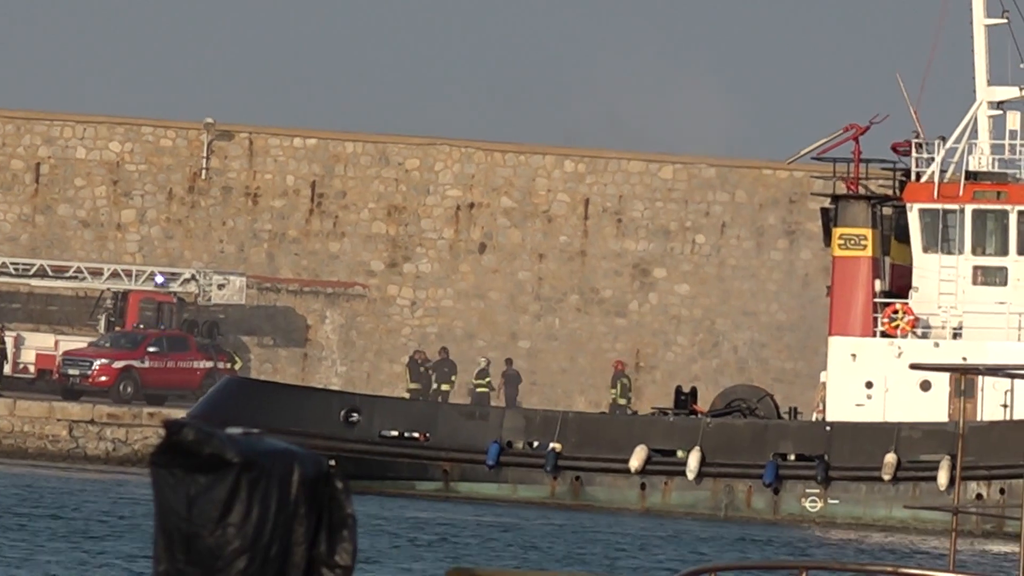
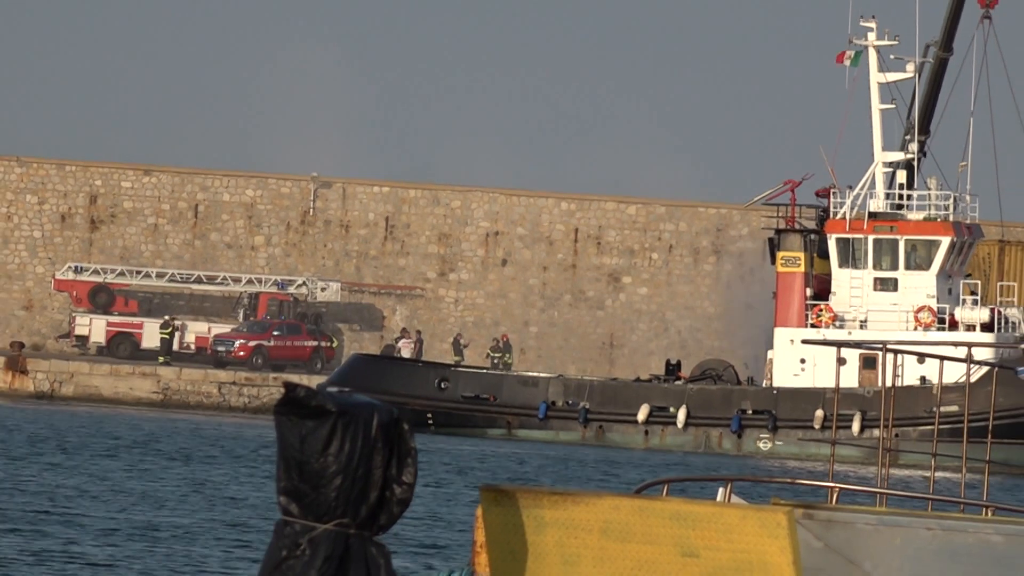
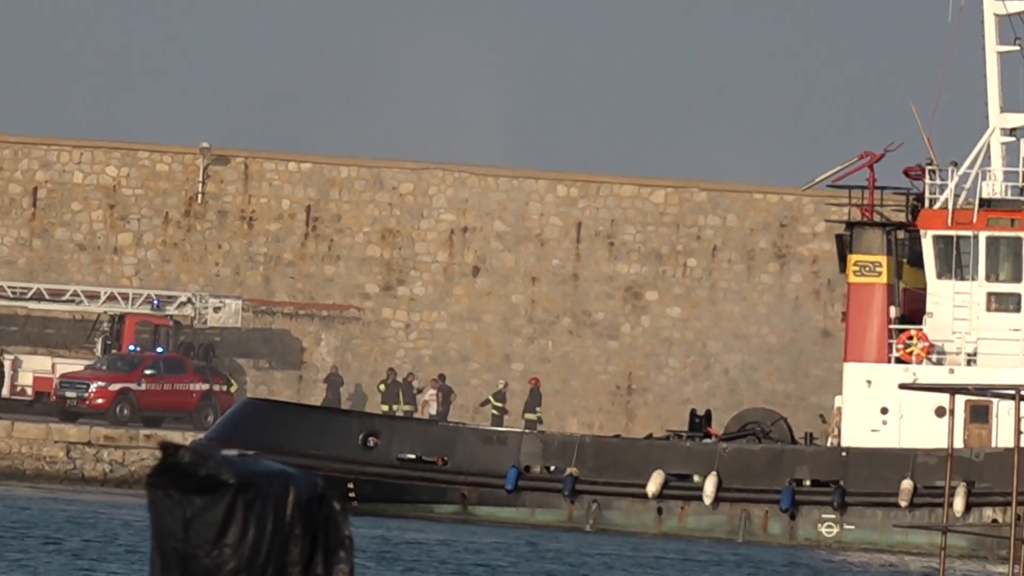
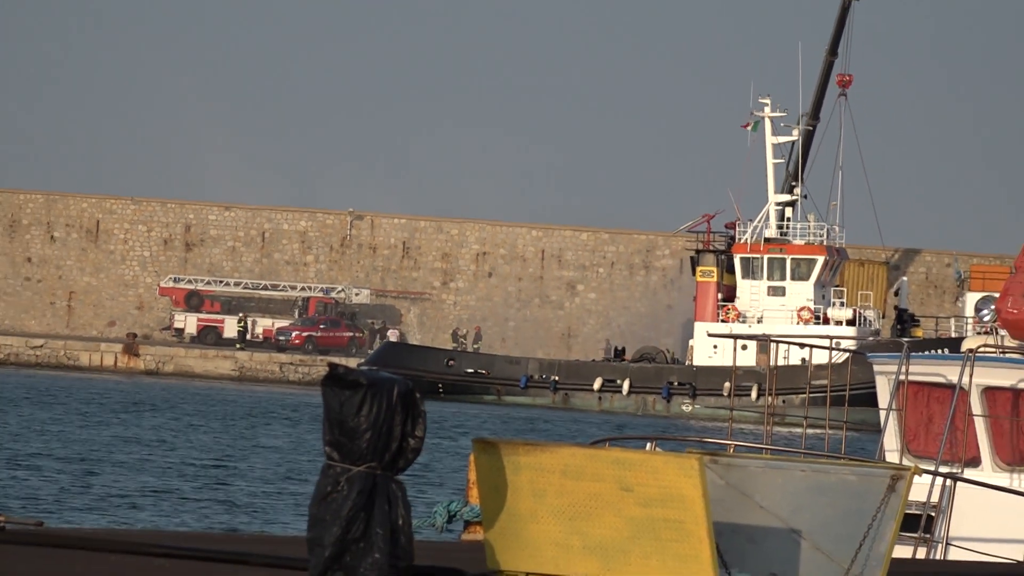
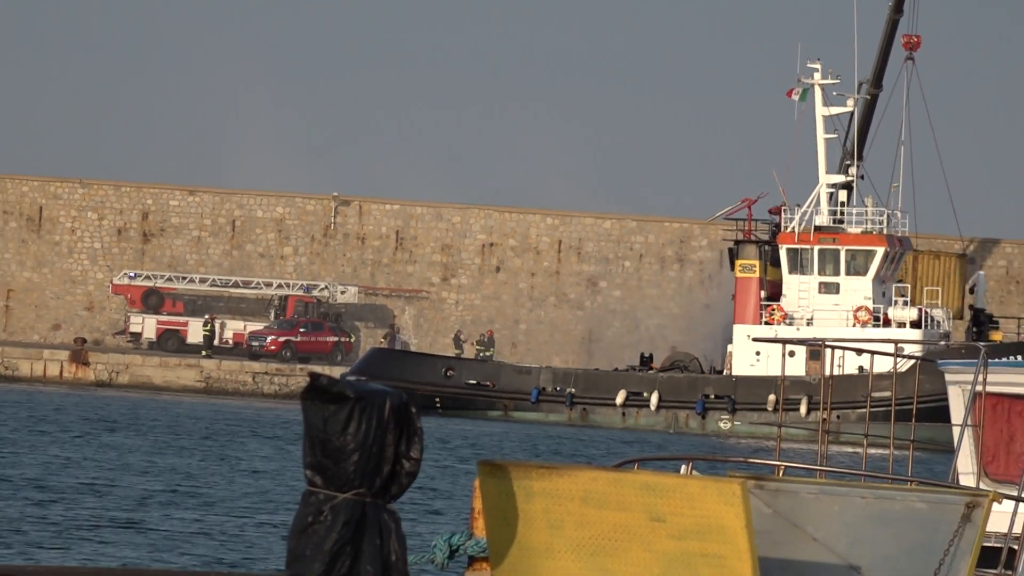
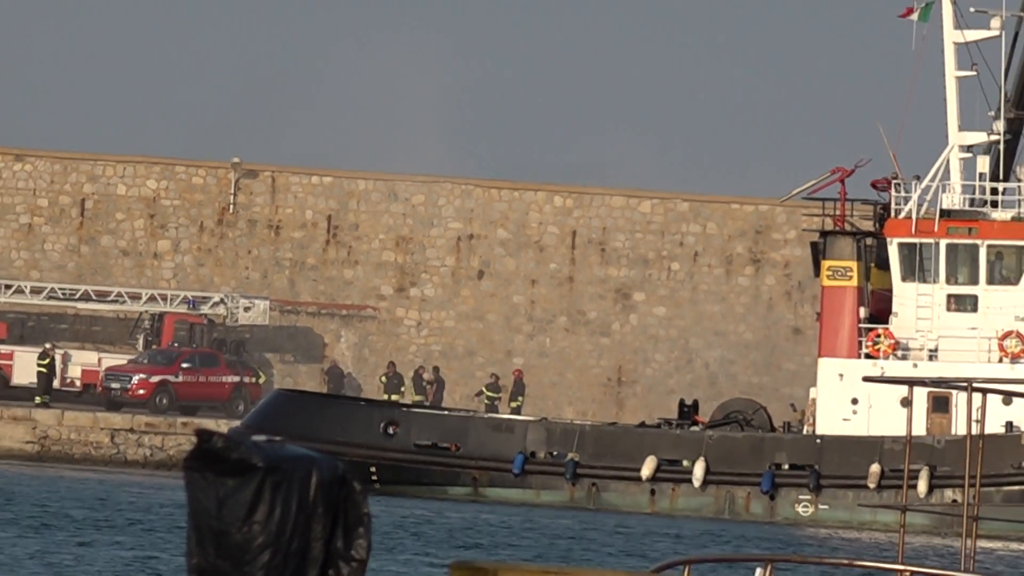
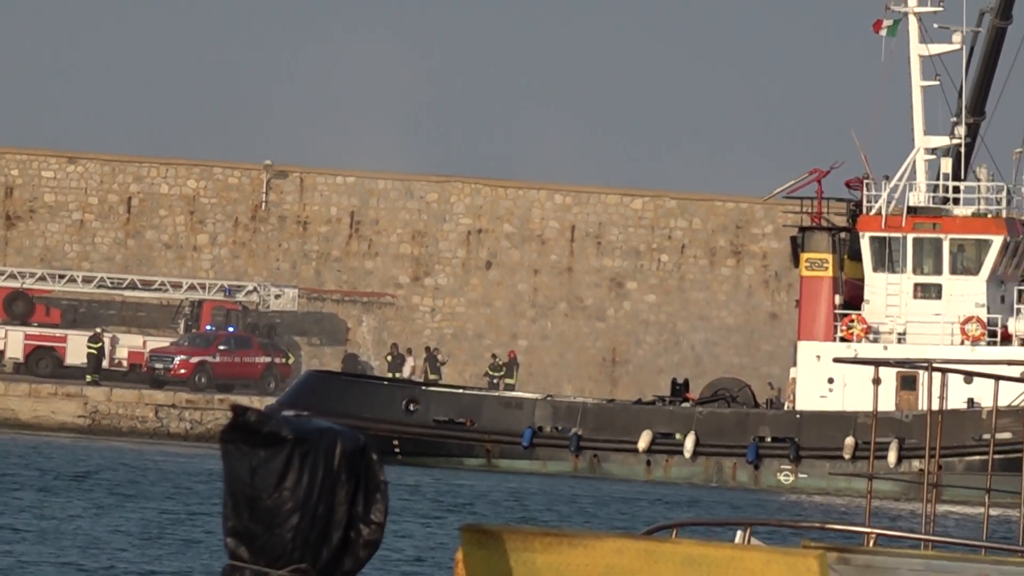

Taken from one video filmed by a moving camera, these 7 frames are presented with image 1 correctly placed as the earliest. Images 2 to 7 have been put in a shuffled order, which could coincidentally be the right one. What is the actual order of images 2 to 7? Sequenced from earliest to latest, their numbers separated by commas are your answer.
3, 6, 7, 2, 5, 4
